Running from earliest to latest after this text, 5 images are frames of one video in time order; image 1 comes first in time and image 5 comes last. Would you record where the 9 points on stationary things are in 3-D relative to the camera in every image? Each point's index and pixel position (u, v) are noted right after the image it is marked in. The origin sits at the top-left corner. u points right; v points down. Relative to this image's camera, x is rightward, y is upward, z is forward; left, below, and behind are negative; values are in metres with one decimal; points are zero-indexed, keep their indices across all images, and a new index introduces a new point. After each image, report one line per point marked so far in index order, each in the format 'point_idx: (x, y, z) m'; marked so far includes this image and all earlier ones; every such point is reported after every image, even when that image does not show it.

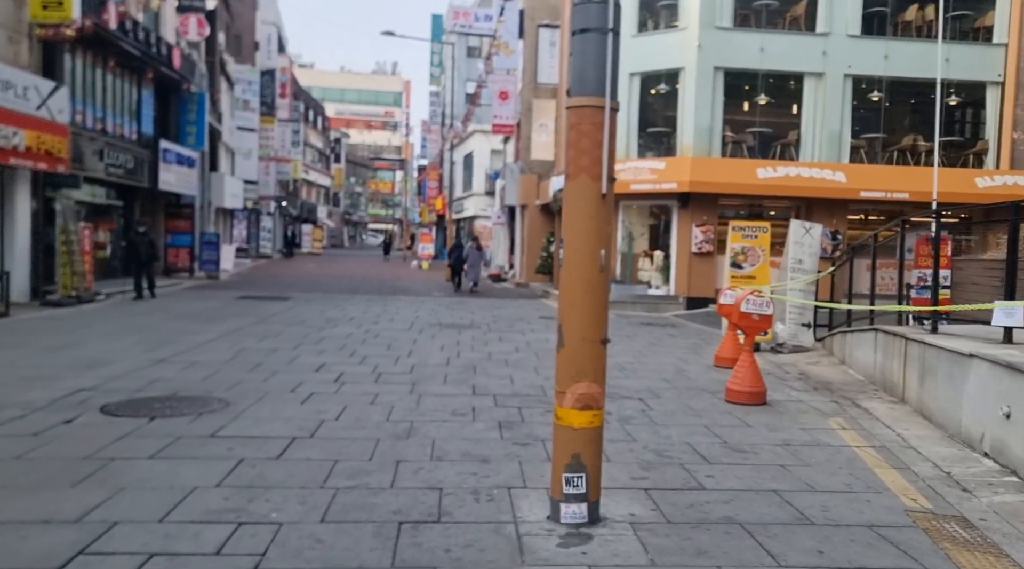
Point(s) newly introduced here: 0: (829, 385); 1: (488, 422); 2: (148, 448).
0: (+3.8, -1.2, +10.3) m
1: (-0.2, -1.2, +7.6) m
2: (-2.7, -1.2, +6.4) m
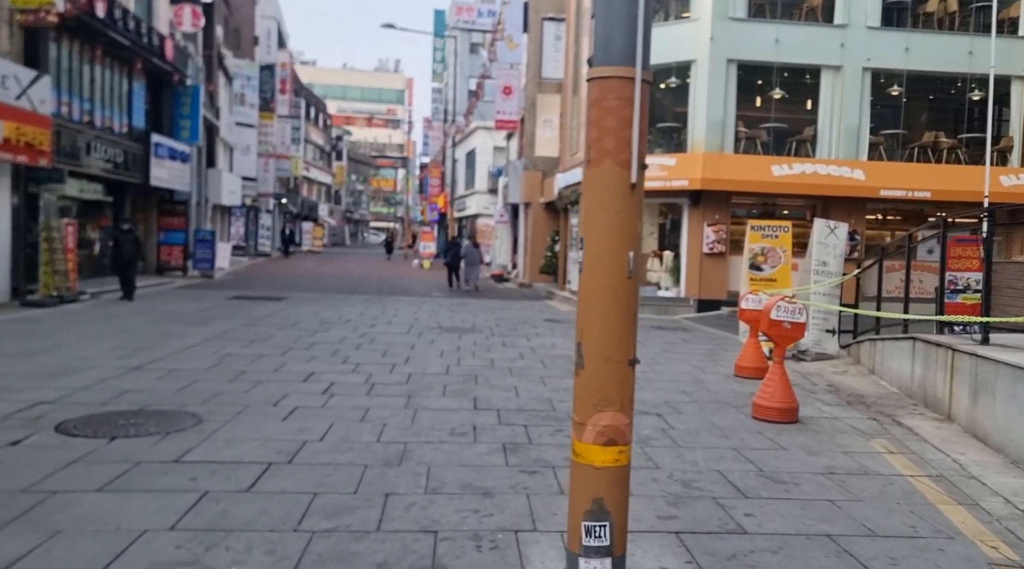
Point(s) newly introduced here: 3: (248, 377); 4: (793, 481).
0: (+3.8, -1.2, +9.5) m
1: (-0.2, -1.2, +6.8) m
2: (-2.6, -1.2, +5.6) m
3: (-3.0, -1.0, +9.8) m
4: (+1.9, -1.4, +6.0) m
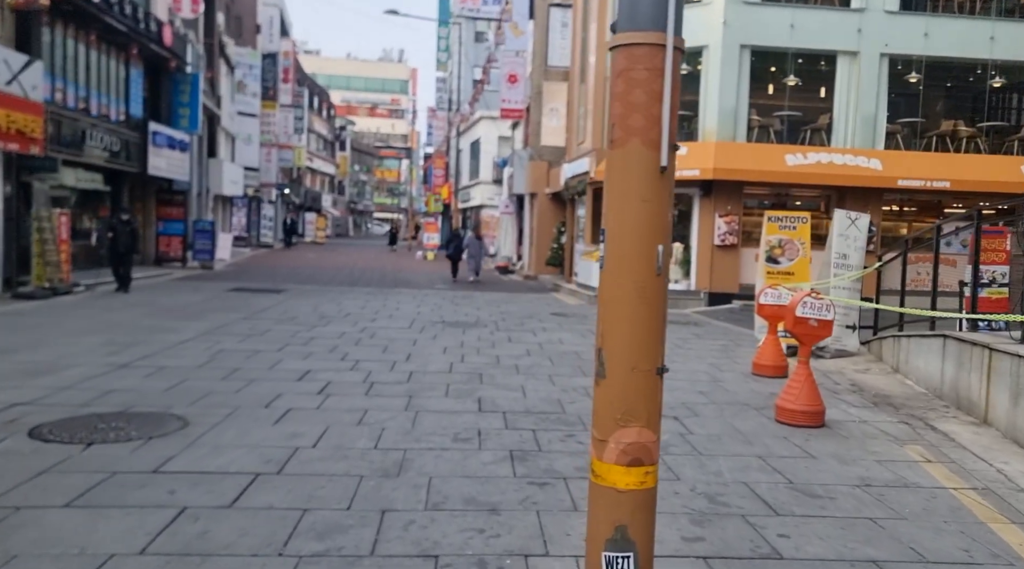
0: (+3.9, -1.2, +9.0) m
1: (-0.1, -1.2, +6.3) m
2: (-2.6, -1.2, +5.1) m
3: (-2.9, -1.0, +9.3) m
4: (+2.0, -1.3, +5.5) m
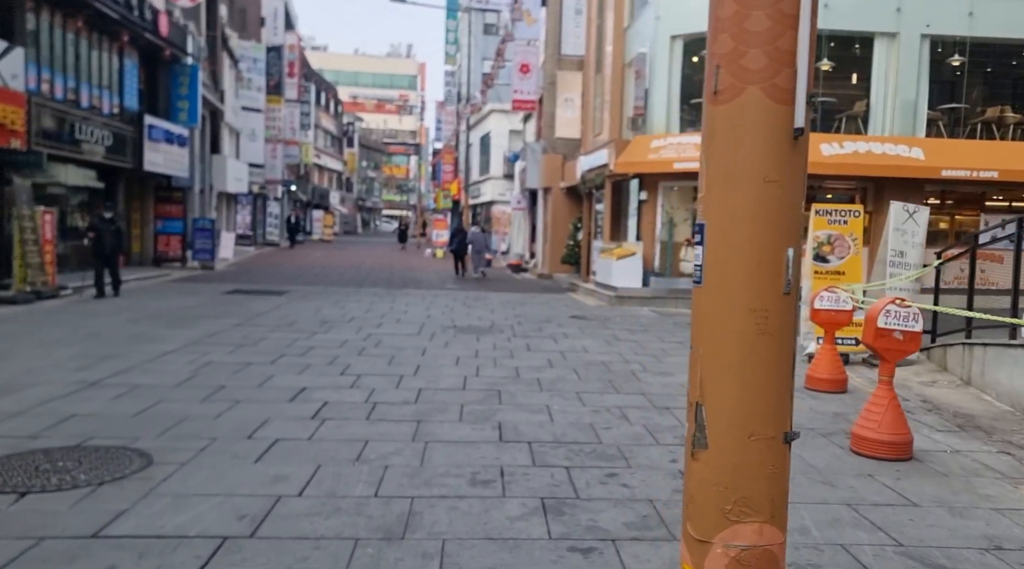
0: (+4.1, -1.2, +7.7) m
1: (+0.1, -1.3, +5.1) m
2: (-2.4, -1.3, +3.9) m
3: (-2.7, -1.0, +8.1) m
4: (+2.2, -1.4, +4.3) m
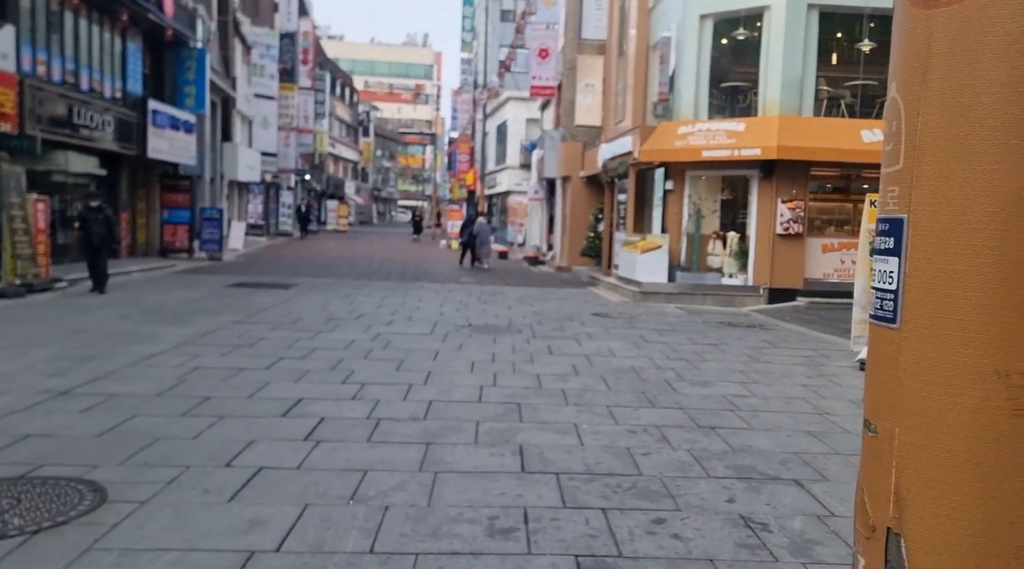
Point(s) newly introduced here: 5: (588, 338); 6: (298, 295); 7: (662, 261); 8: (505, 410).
0: (+4.3, -1.2, +6.7) m
1: (+0.2, -1.3, +4.1) m
2: (-2.3, -1.3, +3.0) m
3: (-2.5, -1.0, +7.2) m
4: (+2.3, -1.4, +3.2) m
5: (+1.0, -0.7, +11.8) m
6: (-4.1, -0.2, +16.4) m
7: (+3.0, +0.5, +17.4) m
8: (-0.1, -1.0, +7.3) m
